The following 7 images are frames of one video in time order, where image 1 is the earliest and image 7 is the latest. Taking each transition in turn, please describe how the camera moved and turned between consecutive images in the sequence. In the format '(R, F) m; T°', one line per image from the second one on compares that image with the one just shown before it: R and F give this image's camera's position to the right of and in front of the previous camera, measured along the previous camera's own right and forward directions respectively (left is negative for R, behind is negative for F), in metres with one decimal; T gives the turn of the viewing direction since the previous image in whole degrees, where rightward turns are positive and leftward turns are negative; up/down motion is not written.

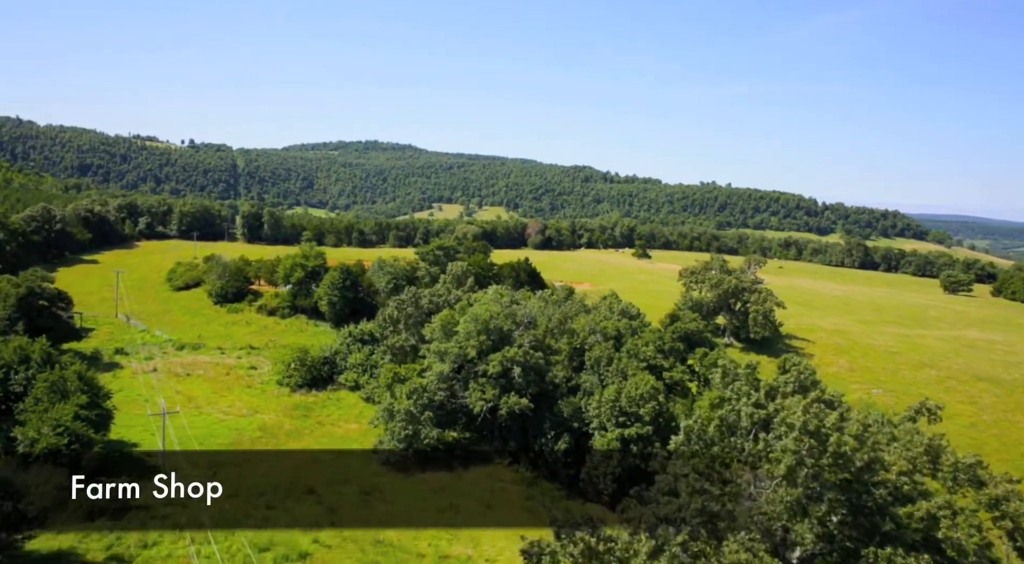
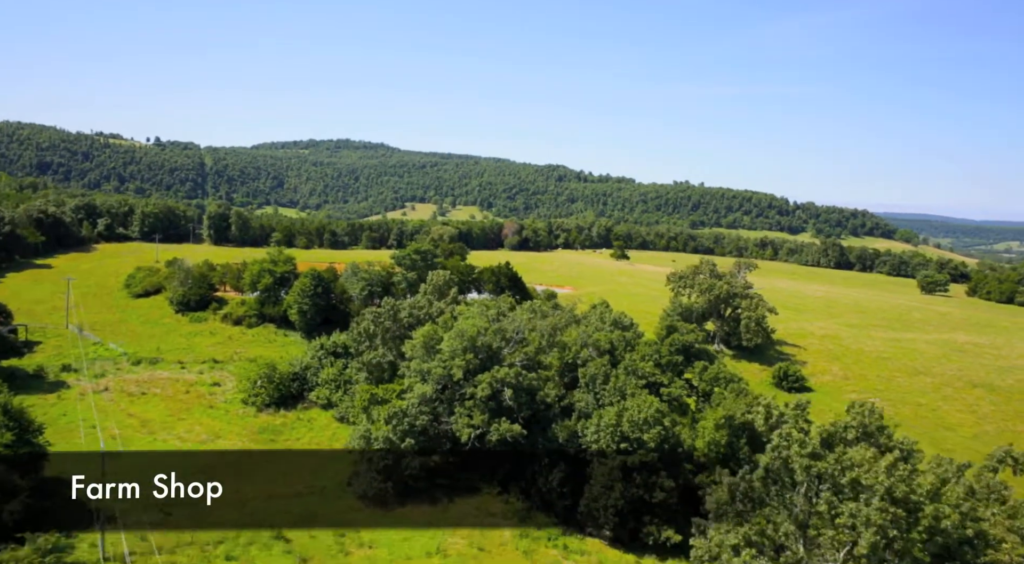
(-0.9, +4.1) m; +2°
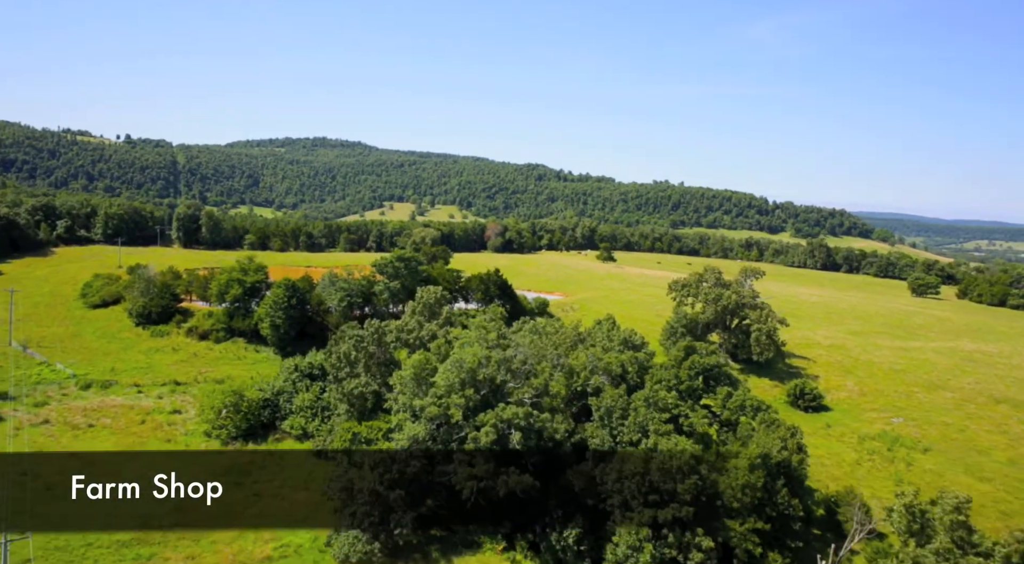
(-1.3, +6.1) m; +2°
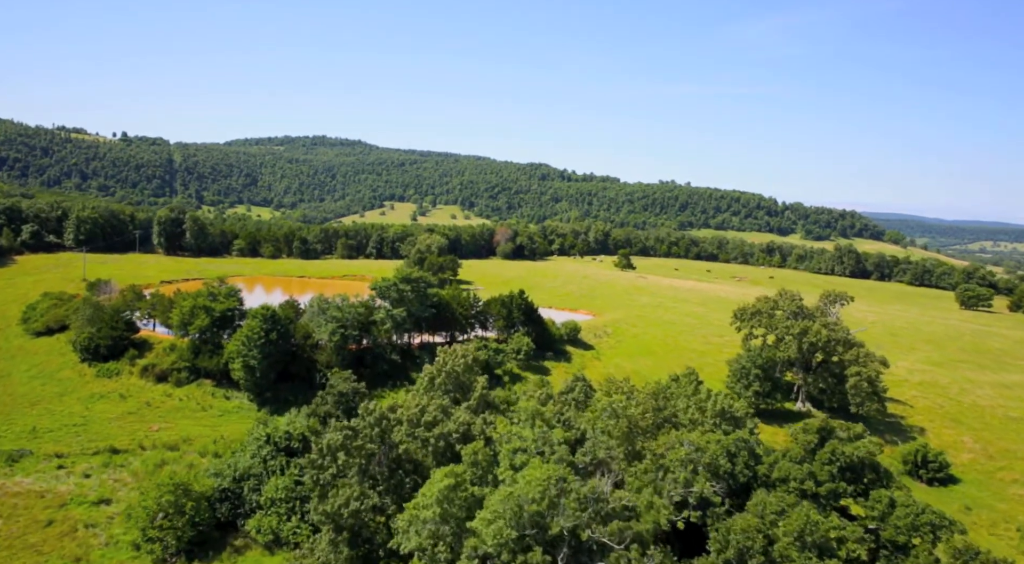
(-2.6, +14.6) m; 0°
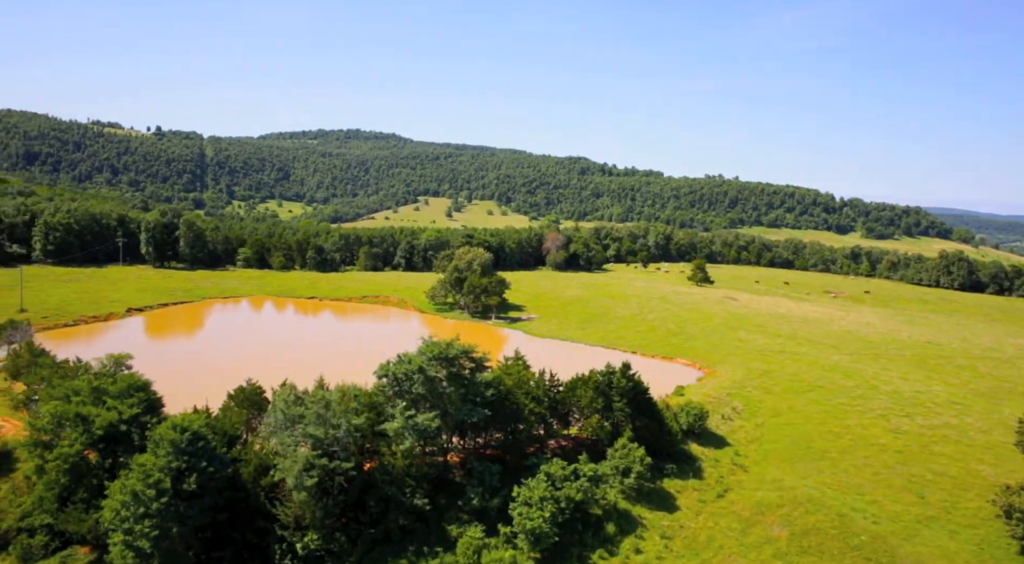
(-3.8, +28.0) m; -3°
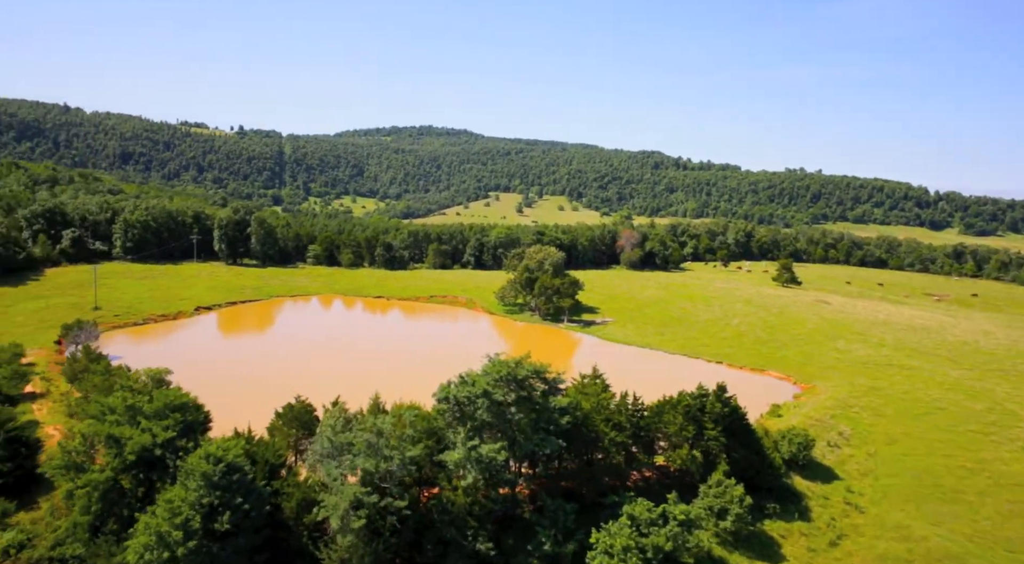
(-0.4, +5.1) m; -5°
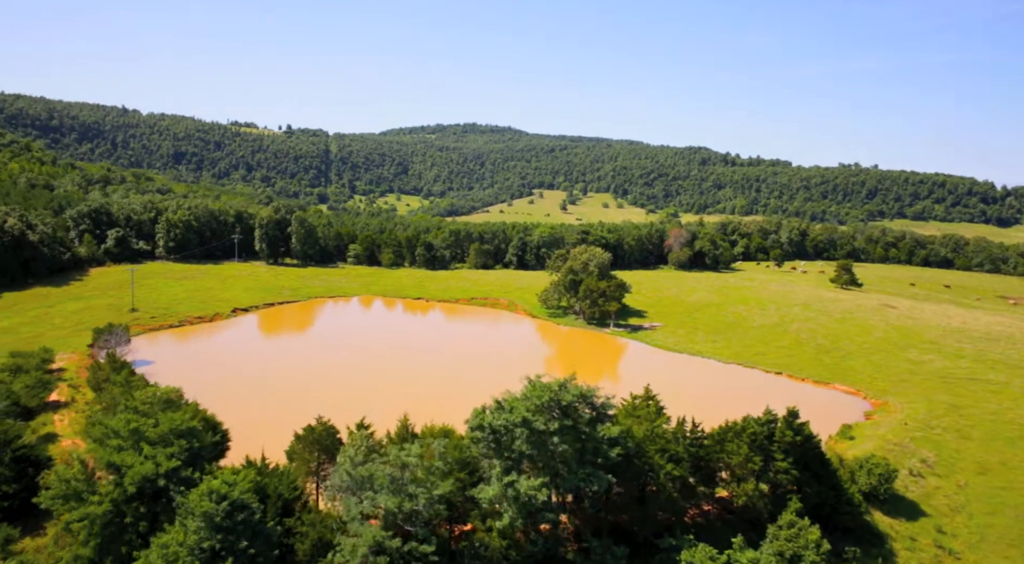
(0.0, +4.0) m; -3°
